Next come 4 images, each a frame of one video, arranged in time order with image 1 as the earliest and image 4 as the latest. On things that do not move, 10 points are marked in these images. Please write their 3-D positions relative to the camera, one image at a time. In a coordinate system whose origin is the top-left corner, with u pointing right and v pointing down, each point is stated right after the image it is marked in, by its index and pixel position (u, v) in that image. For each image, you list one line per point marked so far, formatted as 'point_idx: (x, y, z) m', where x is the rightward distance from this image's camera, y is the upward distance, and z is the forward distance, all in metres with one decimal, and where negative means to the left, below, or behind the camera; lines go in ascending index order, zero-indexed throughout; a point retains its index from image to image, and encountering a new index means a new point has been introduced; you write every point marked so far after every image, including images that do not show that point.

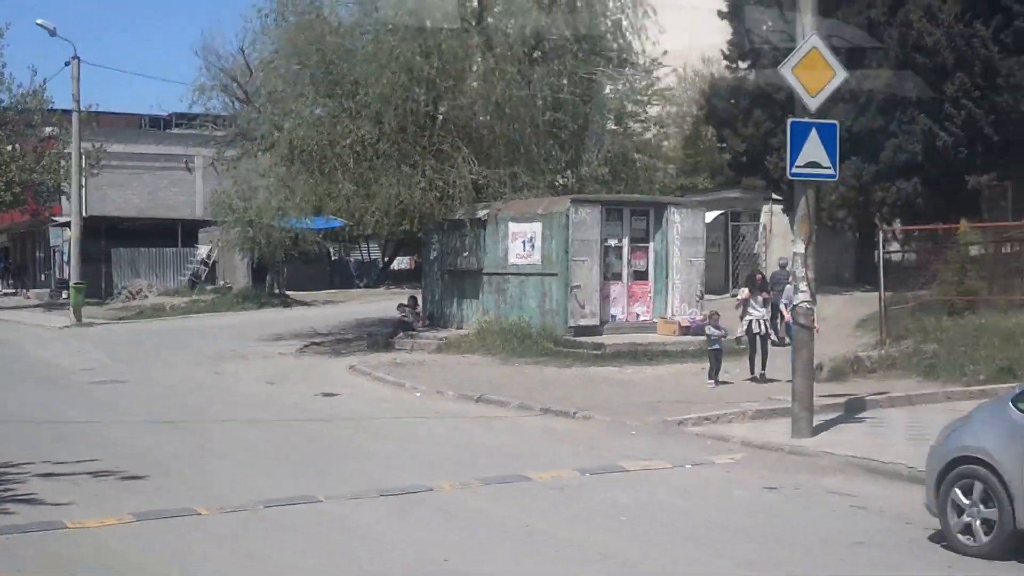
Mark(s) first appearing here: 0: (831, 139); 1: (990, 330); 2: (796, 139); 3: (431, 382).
0: (+2.5, +1.2, +12.0) m
1: (+4.9, -0.8, +16.8) m
2: (+2.2, +1.2, +11.8) m
3: (-0.9, -1.1, +17.0) m
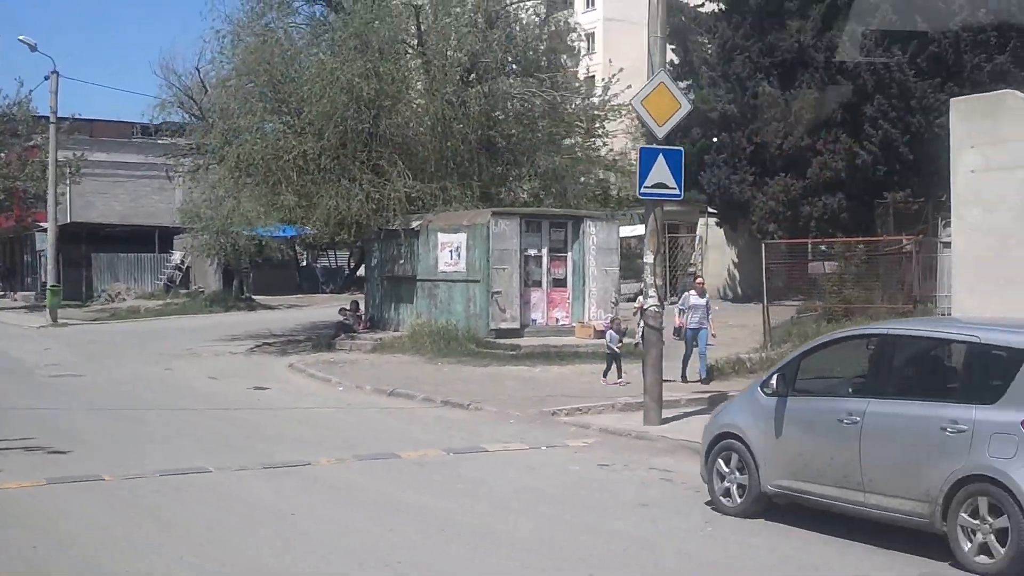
0: (+1.5, +1.1, +13.7) m
1: (+3.9, -0.9, +18.4) m
2: (+1.2, +1.1, +13.4) m
3: (-1.9, -1.1, +18.7) m
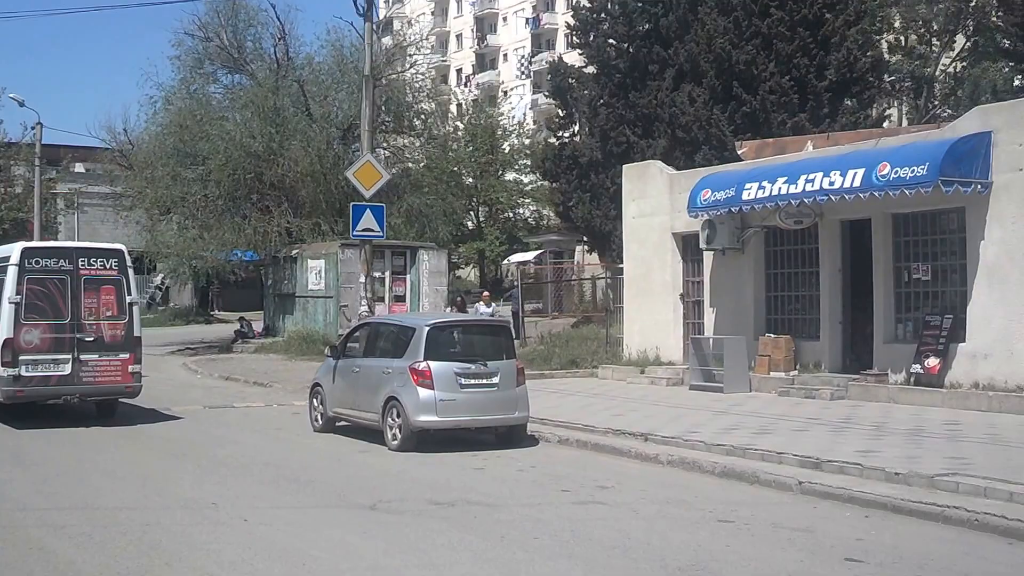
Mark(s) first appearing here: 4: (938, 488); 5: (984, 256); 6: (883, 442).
0: (-1.8, +1.0, +19.9) m
1: (+0.8, -1.1, +24.5) m
2: (-2.1, +1.0, +19.7) m
3: (-5.0, -1.3, +25.0) m
4: (+3.0, -1.4, +10.5) m
5: (+5.3, +0.4, +16.5) m
6: (+3.2, -1.3, +13.1) m
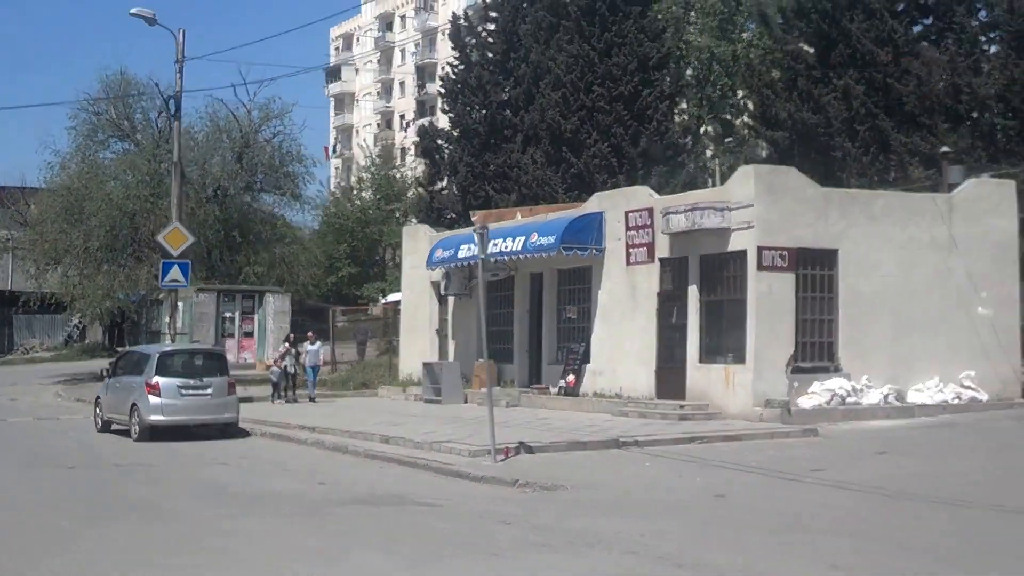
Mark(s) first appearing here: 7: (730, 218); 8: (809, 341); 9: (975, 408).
0: (-5.7, +0.3, +26.1) m
1: (-3.2, -1.8, +30.6) m
2: (-6.1, +0.3, +25.9) m
3: (-9.0, -2.1, +31.1) m
4: (-0.9, -1.8, +16.7) m
5: (+1.4, -0.2, +22.7) m
6: (-0.7, -1.8, +19.2) m
7: (+2.9, +0.9, +19.5) m
8: (+3.9, -0.7, +19.5) m
9: (+6.1, -1.6, +19.9) m
